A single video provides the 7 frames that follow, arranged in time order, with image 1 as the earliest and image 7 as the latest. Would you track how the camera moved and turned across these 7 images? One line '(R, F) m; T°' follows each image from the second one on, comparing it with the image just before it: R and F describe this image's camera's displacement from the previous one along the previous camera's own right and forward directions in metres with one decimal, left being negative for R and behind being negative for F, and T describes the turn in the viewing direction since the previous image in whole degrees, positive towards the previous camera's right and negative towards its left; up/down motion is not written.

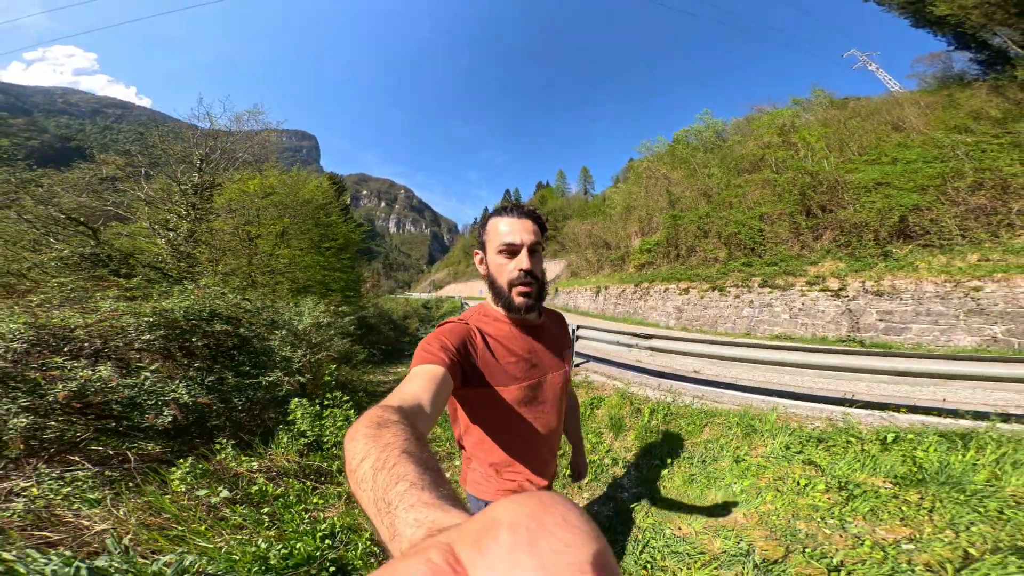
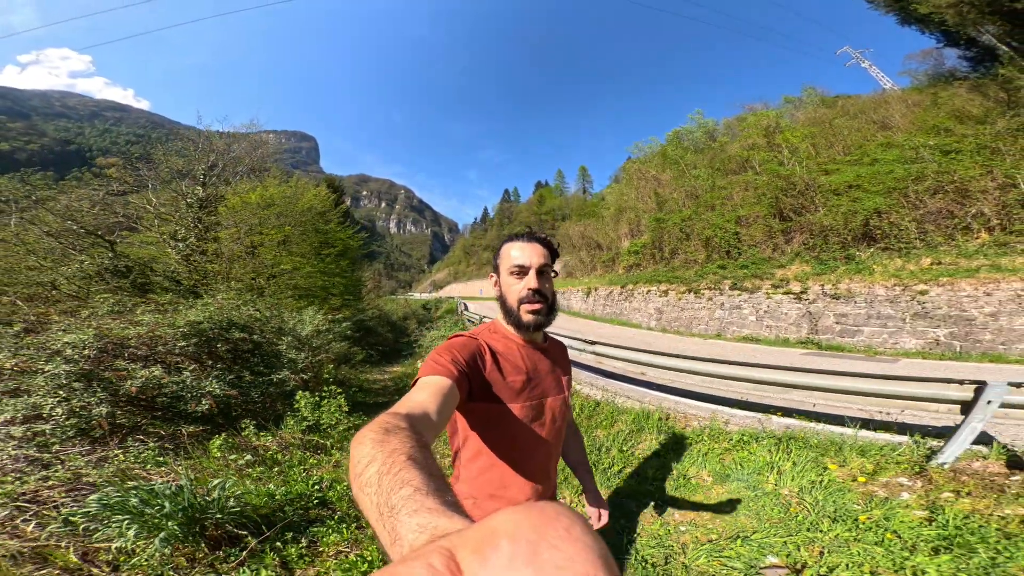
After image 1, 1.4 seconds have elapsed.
(+0.2, 0.0) m; 0°
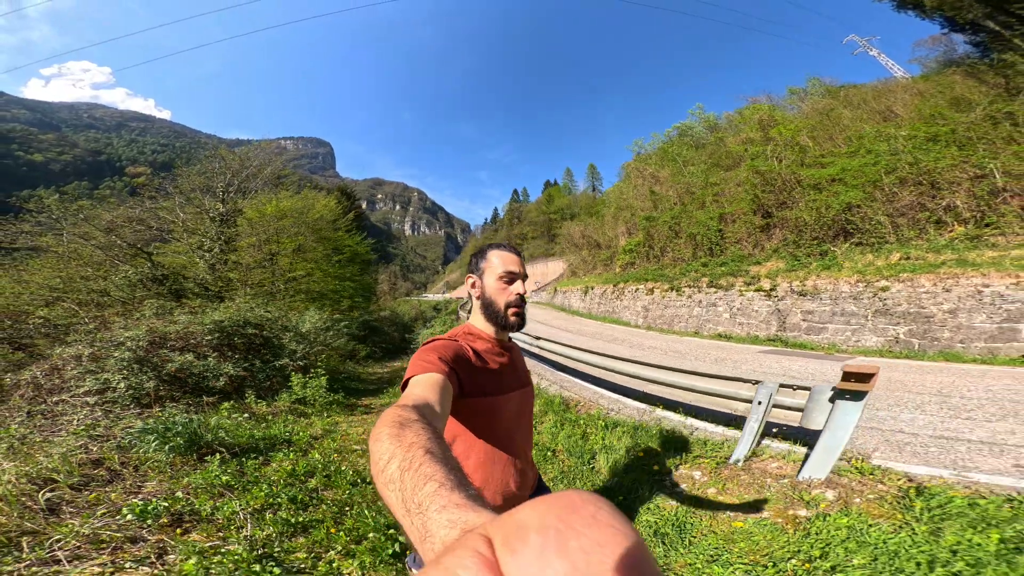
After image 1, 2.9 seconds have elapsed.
(+0.3, 0.0) m; -2°
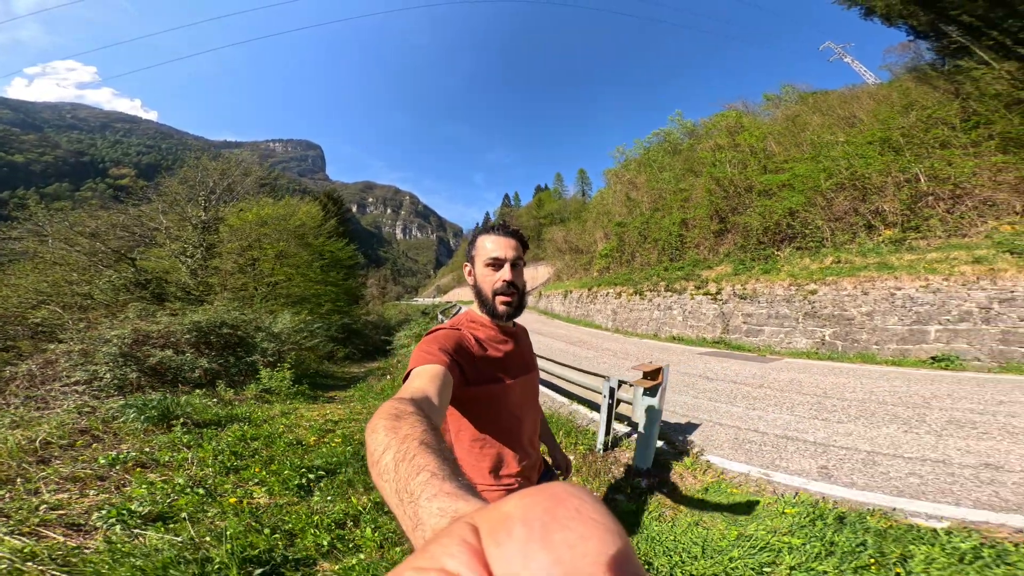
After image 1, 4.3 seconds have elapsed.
(+0.3, 0.0) m; +1°
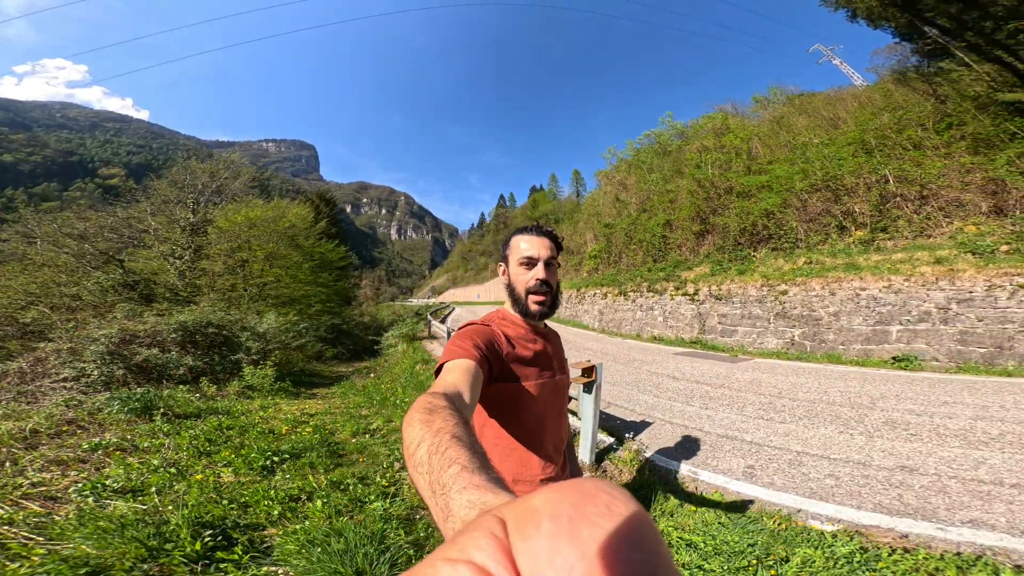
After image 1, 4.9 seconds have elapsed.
(-0.5, +0.2) m; +1°
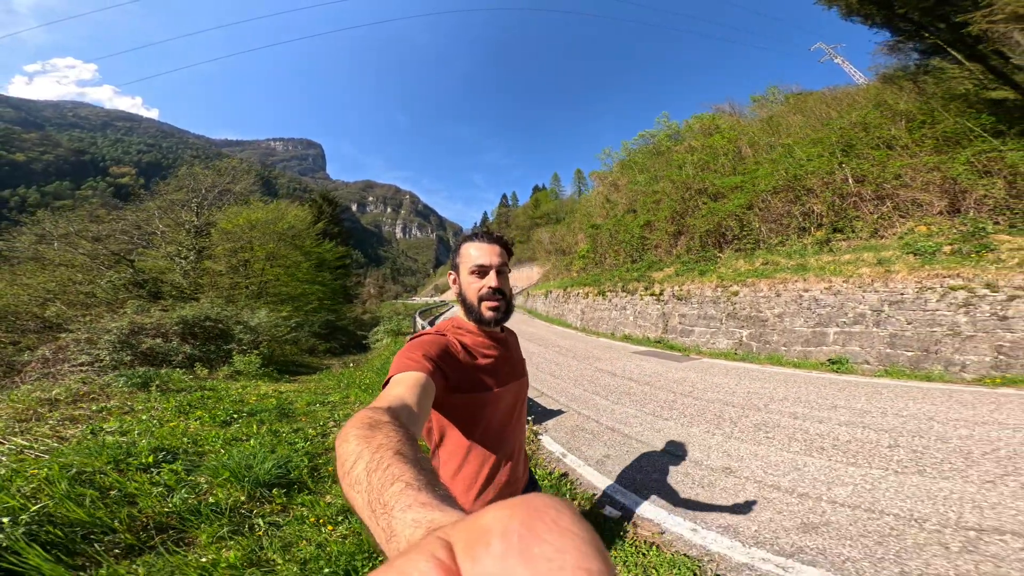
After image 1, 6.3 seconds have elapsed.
(+0.5, 0.0) m; 0°
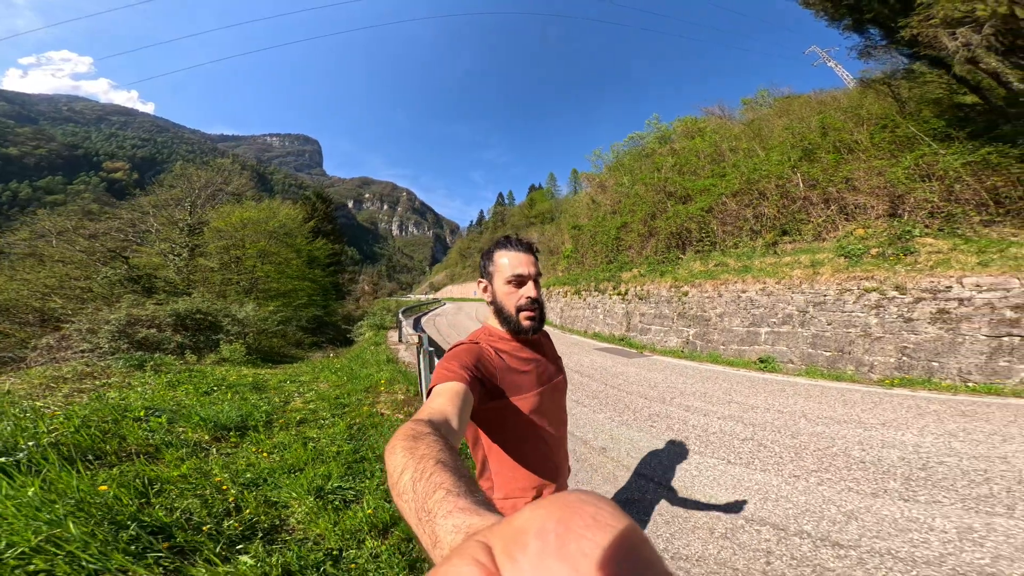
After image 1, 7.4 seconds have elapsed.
(+0.4, 0.0) m; +1°
